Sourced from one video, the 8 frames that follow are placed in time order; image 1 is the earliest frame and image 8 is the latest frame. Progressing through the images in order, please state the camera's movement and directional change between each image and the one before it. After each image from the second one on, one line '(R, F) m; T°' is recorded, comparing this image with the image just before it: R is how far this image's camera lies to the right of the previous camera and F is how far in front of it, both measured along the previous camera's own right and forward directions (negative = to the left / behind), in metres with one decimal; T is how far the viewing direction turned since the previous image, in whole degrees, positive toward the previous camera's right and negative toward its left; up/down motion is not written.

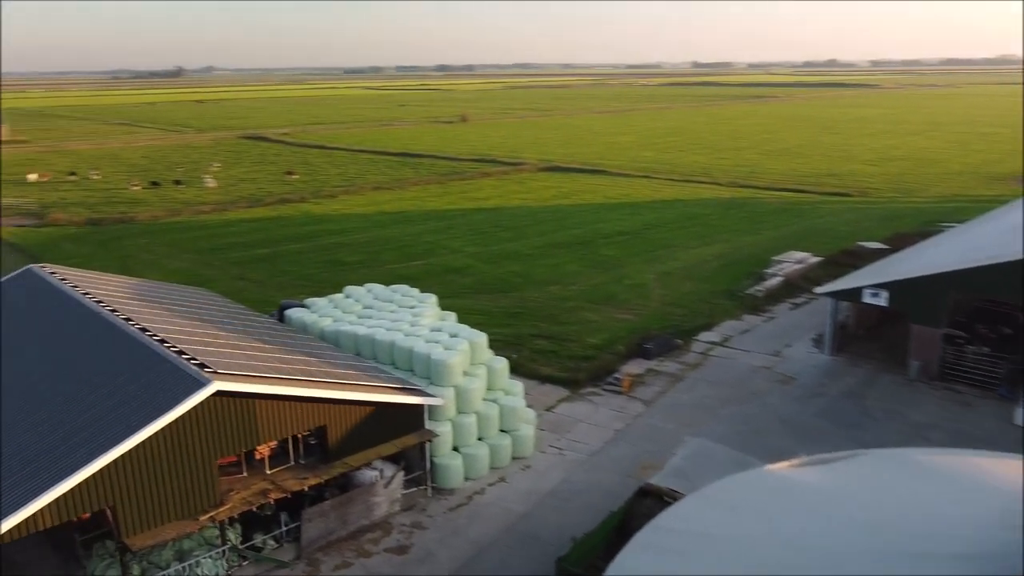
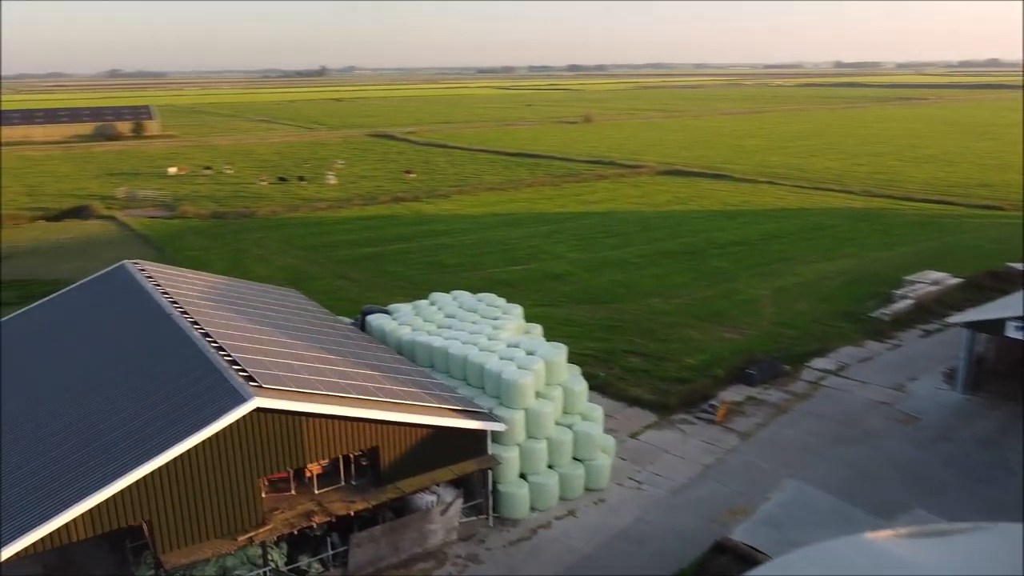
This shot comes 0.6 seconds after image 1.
(+0.8, +1.2) m; -9°
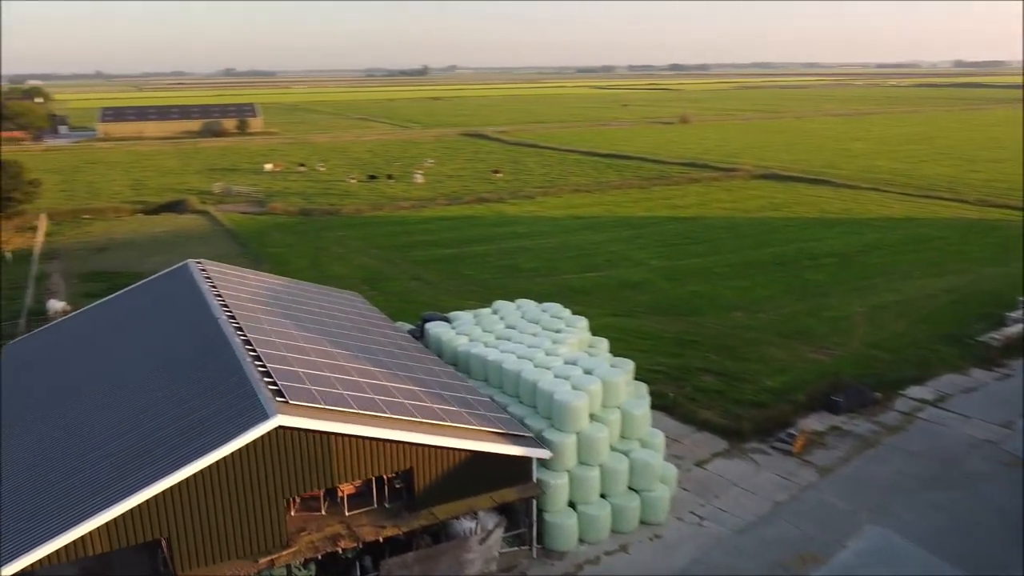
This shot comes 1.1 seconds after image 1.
(+0.6, +1.0) m; -7°
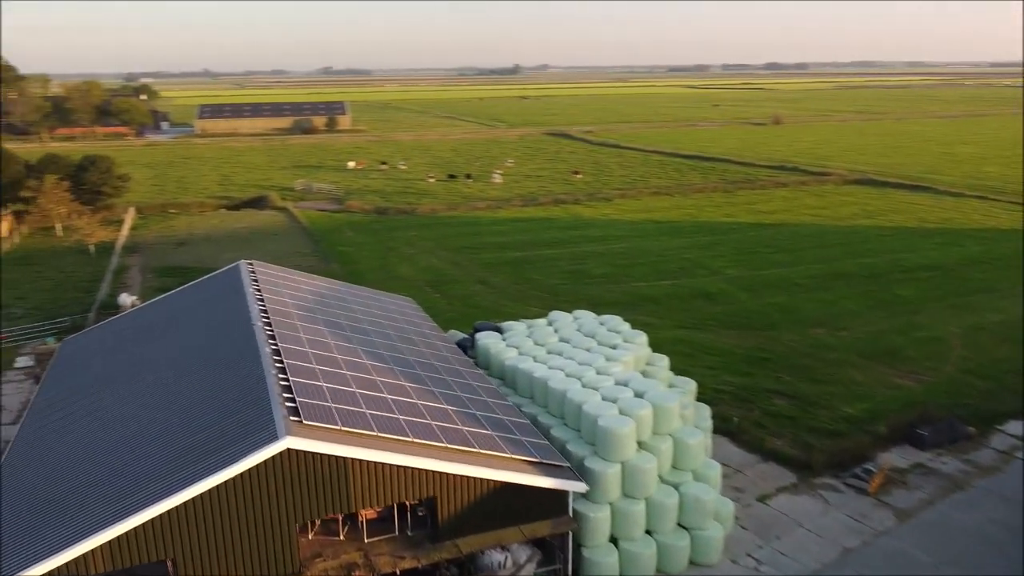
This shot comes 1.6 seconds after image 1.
(+0.7, +1.0) m; -6°
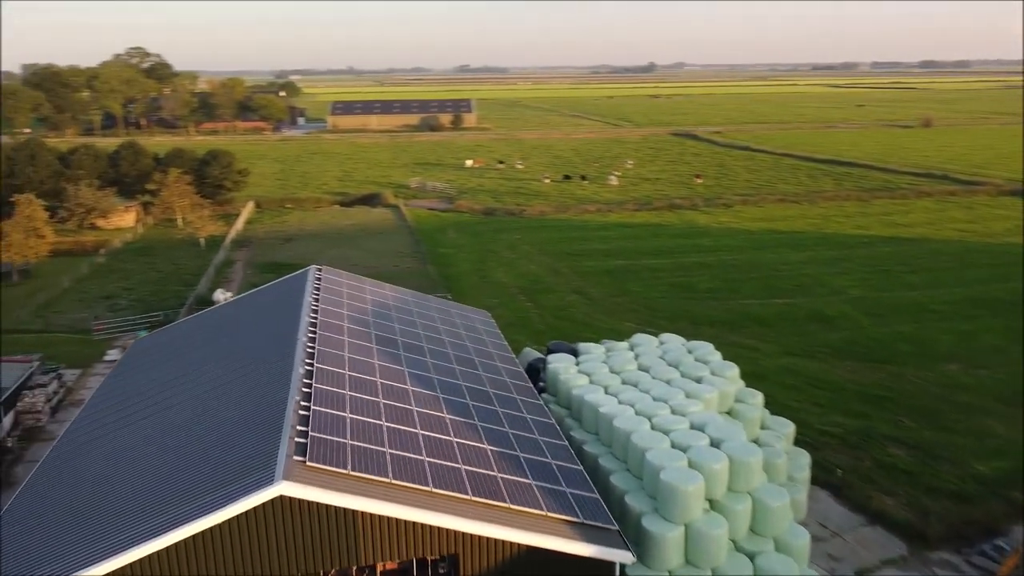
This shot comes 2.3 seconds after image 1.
(+1.0, +1.6) m; -9°
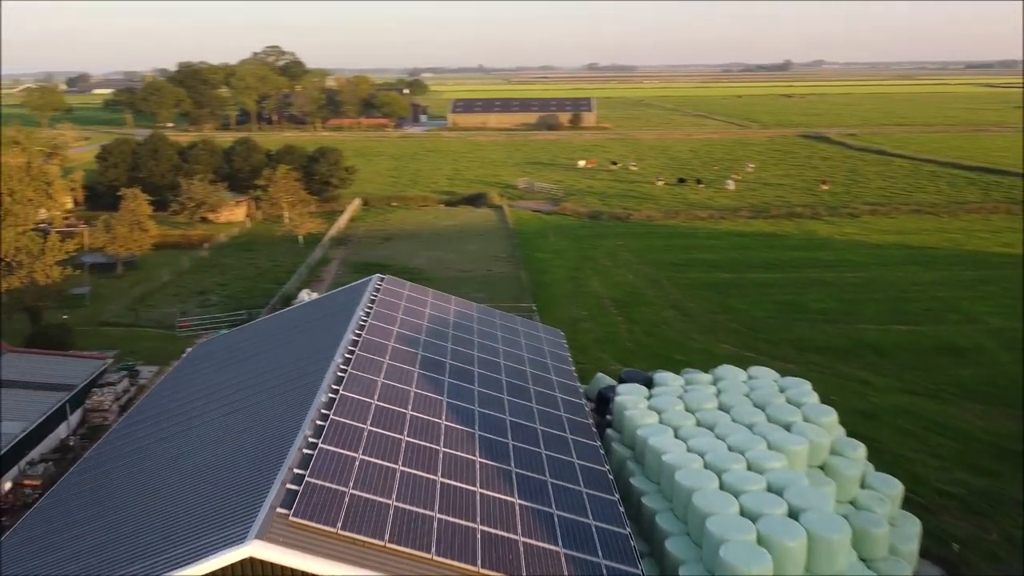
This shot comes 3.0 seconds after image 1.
(+0.9, +1.6) m; -8°
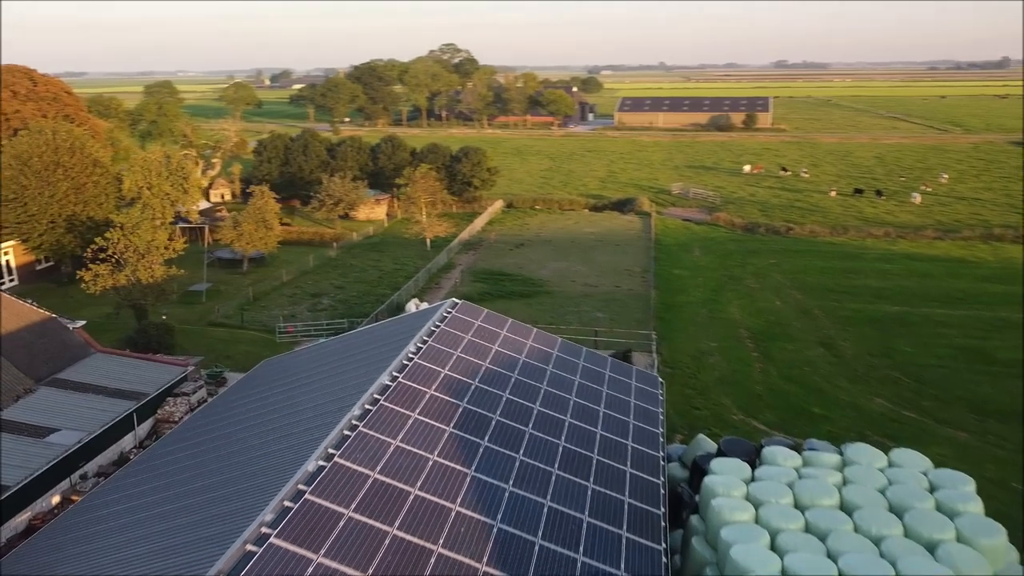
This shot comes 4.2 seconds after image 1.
(+1.4, +2.6) m; -12°
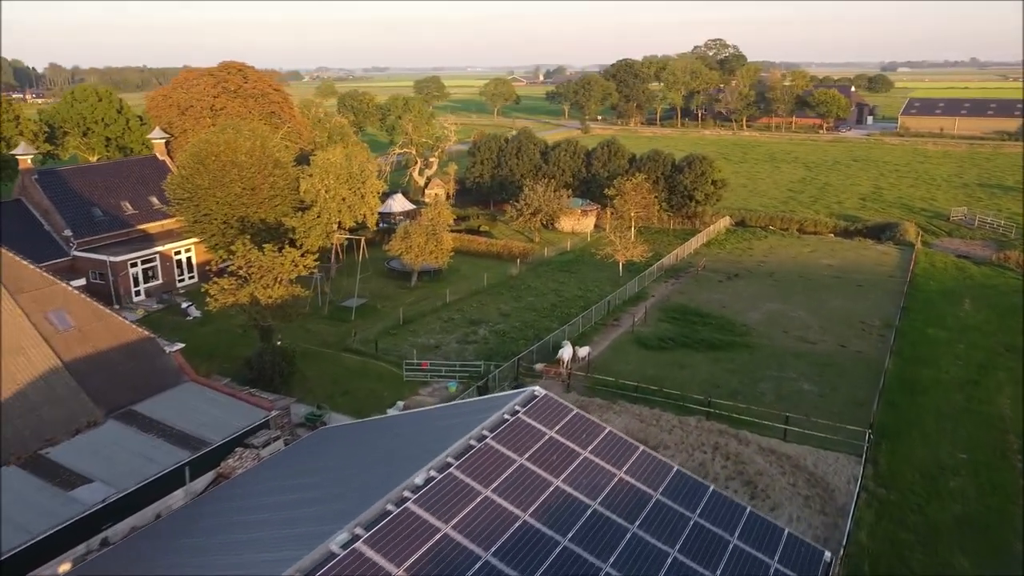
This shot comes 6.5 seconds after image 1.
(+1.9, +4.8) m; -18°
